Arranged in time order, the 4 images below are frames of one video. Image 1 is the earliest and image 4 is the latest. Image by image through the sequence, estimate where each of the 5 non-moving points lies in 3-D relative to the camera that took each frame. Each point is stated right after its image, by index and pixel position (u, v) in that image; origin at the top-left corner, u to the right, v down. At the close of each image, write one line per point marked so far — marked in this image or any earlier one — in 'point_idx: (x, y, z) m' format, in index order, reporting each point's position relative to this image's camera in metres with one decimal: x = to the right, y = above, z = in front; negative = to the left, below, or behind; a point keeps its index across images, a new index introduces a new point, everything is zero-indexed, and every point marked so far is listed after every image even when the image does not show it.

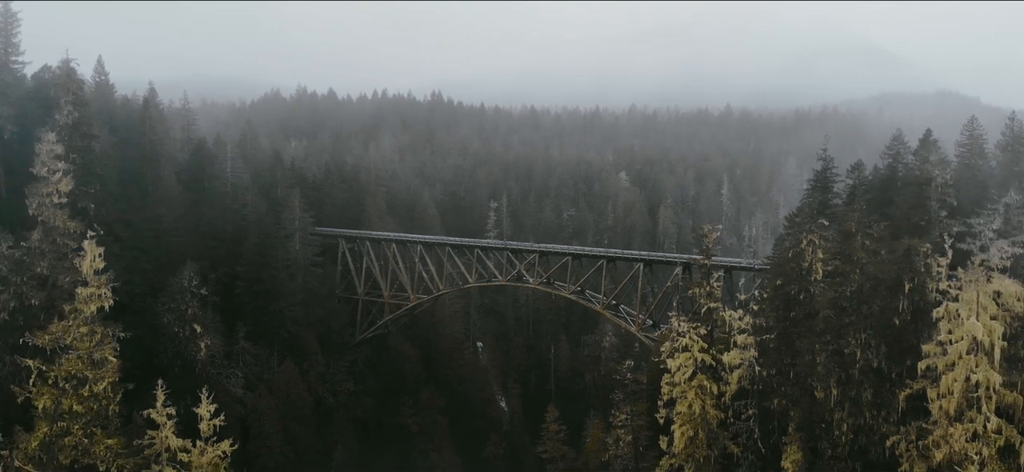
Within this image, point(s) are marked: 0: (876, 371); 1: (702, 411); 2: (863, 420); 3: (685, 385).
0: (+9.6, -3.6, +16.8) m
1: (+5.7, -5.2, +19.3) m
2: (+9.2, -4.8, +16.6) m
3: (+5.3, -4.6, +19.6) m
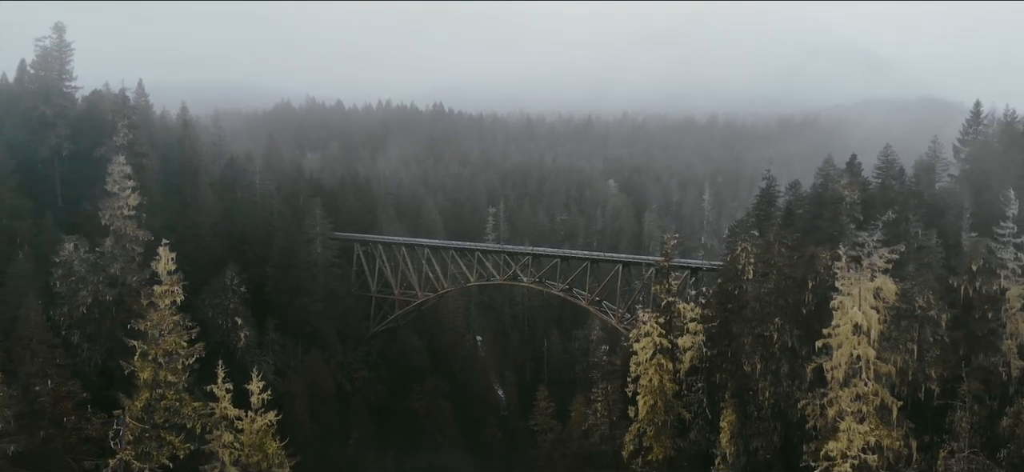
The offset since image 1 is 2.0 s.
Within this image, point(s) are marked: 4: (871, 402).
0: (+9.5, -3.9, +21.7) m
1: (+5.6, -5.5, +24.1) m
2: (+9.1, -5.1, +21.5) m
3: (+5.2, -4.9, +24.5) m
4: (+10.9, -5.0, +19.4) m
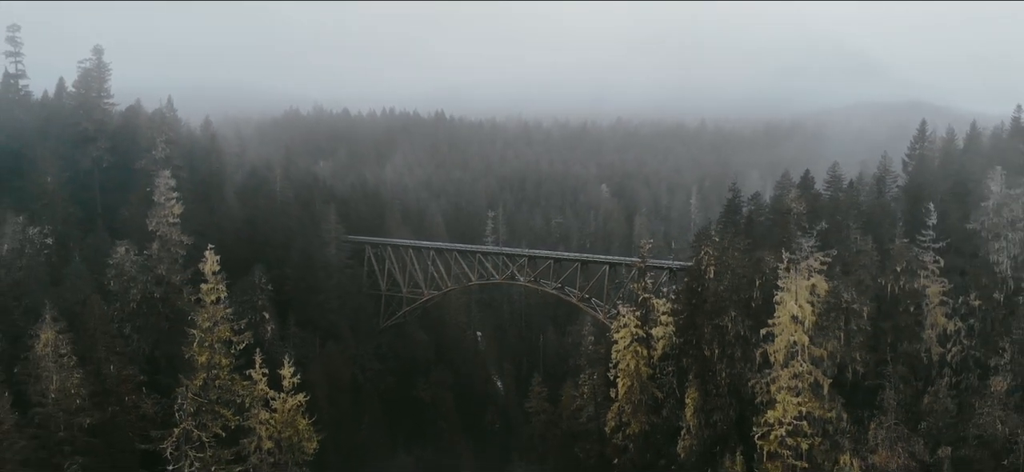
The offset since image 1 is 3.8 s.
0: (+9.4, -4.1, +25.8) m
1: (+5.5, -5.8, +28.3) m
2: (+9.0, -5.4, +25.6) m
3: (+5.1, -5.1, +28.6) m
4: (+10.8, -5.3, +23.6) m
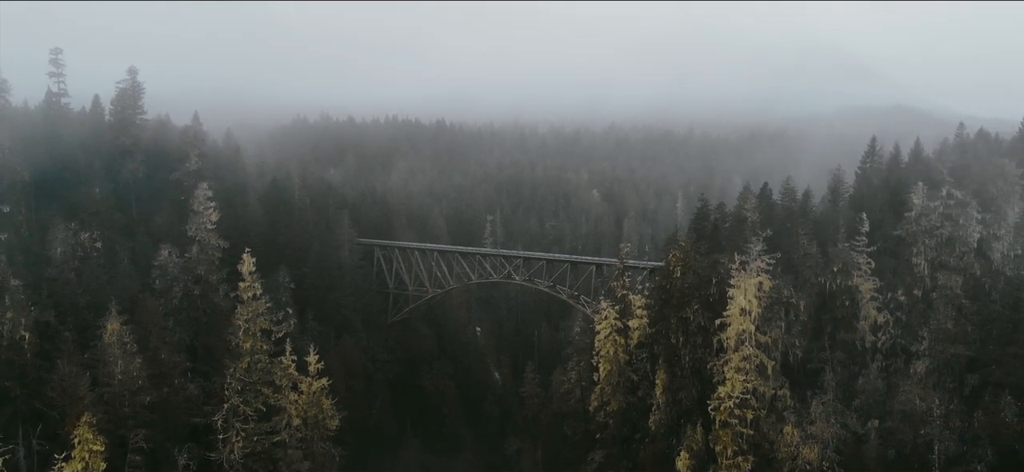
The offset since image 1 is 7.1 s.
0: (+9.2, -4.4, +30.5) m
1: (+5.3, -6.1, +33.0) m
2: (+8.8, -5.6, +30.4) m
3: (+4.8, -5.4, +33.3) m
4: (+10.6, -5.6, +28.3) m
